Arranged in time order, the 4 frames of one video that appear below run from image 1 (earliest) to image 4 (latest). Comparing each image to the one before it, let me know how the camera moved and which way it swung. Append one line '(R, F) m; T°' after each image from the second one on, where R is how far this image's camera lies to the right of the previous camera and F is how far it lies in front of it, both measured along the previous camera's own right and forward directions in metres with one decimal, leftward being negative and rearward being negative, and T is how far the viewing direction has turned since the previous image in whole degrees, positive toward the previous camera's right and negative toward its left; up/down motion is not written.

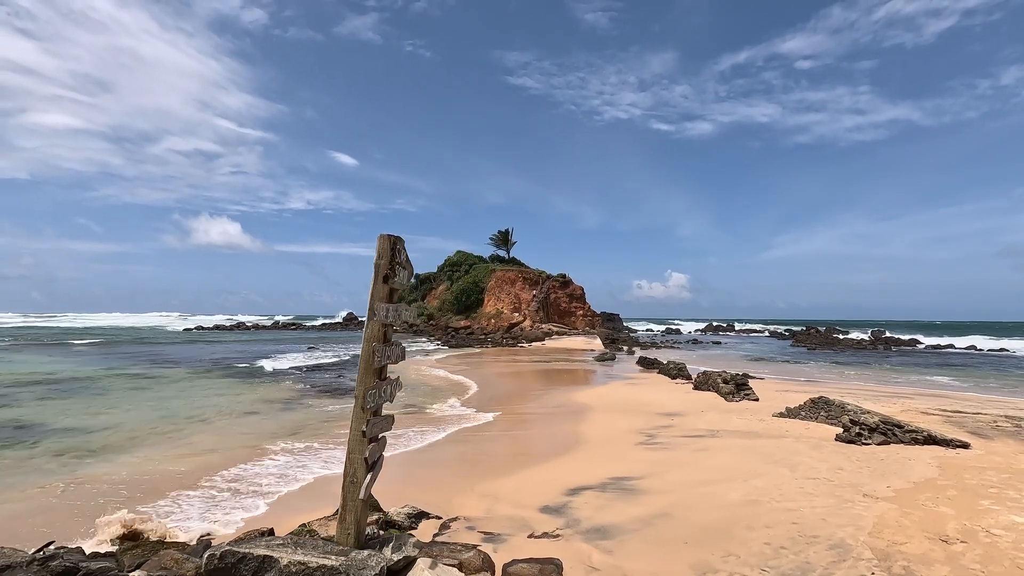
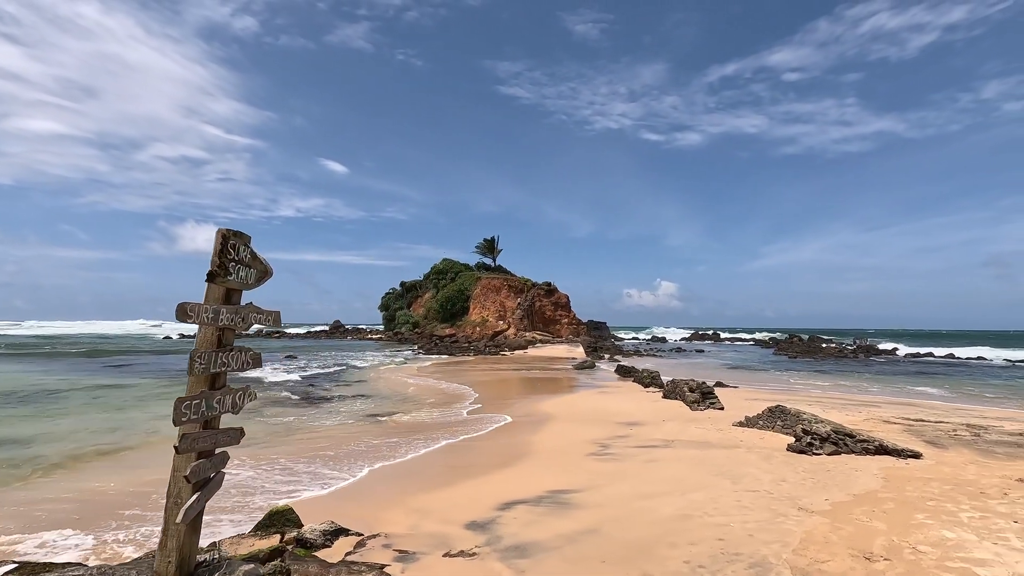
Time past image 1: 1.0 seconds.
(+0.8, +0.3) m; +1°
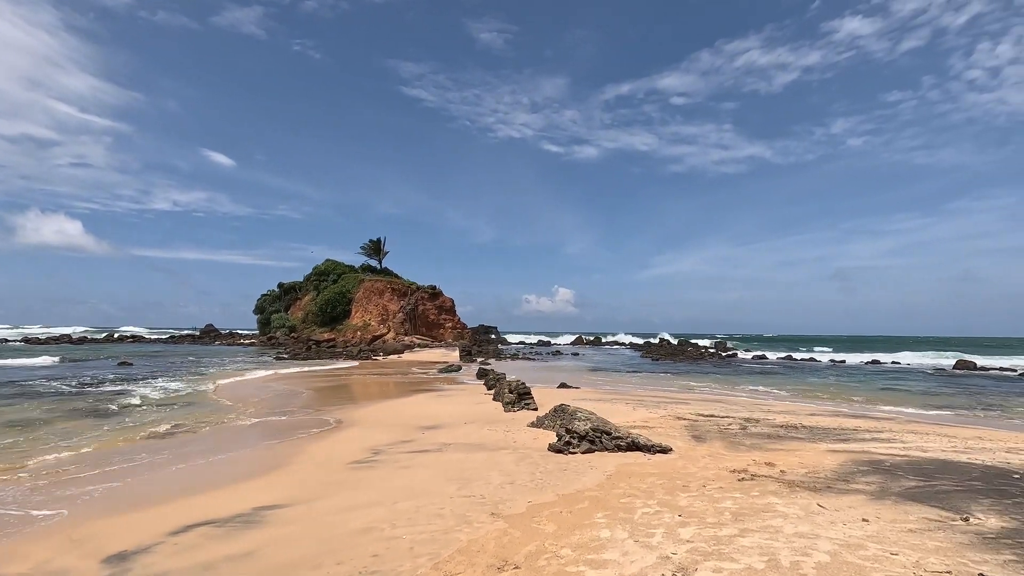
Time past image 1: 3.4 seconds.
(+2.5, +0.4) m; +11°
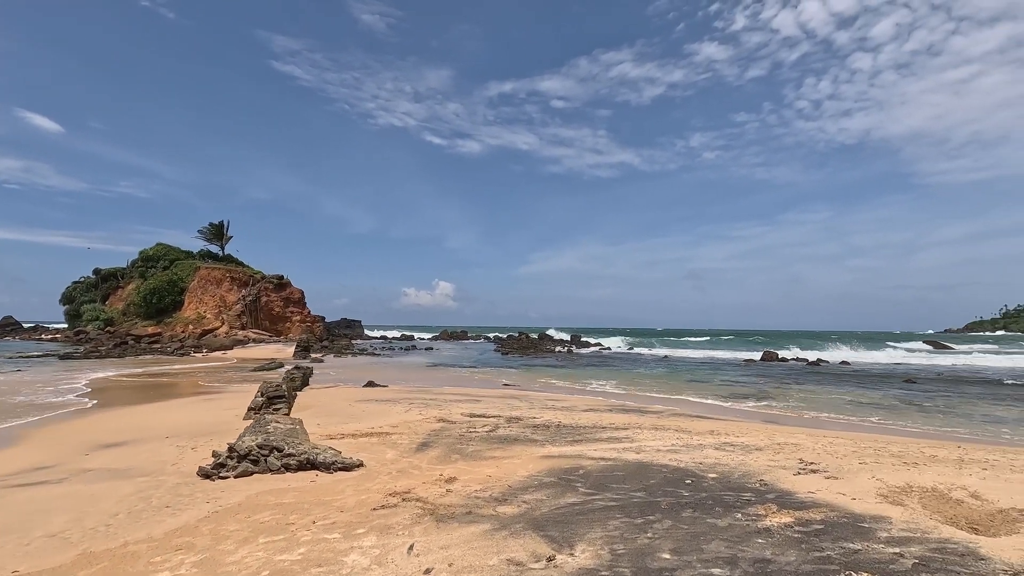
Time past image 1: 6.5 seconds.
(+3.2, +1.2) m; +13°
